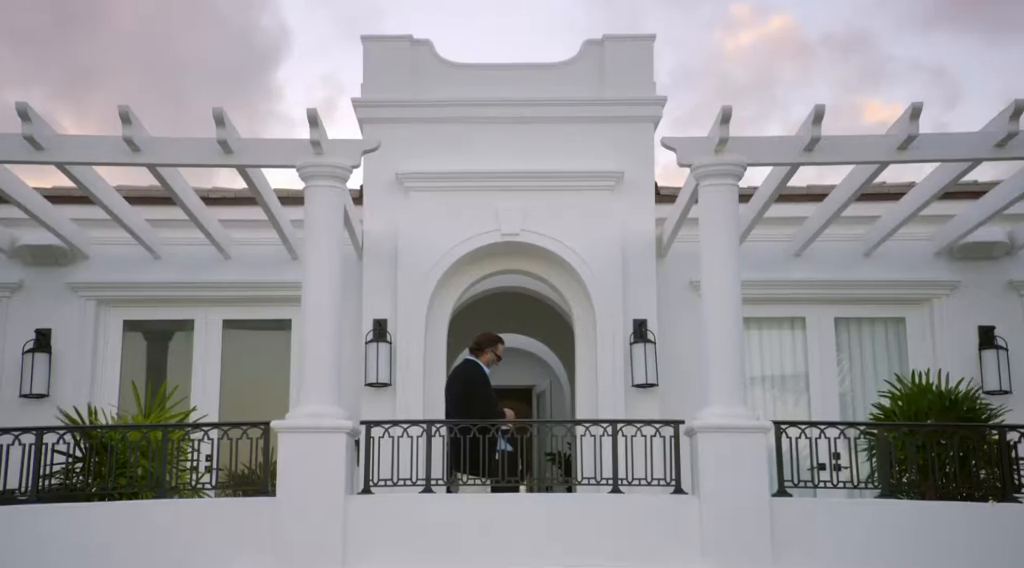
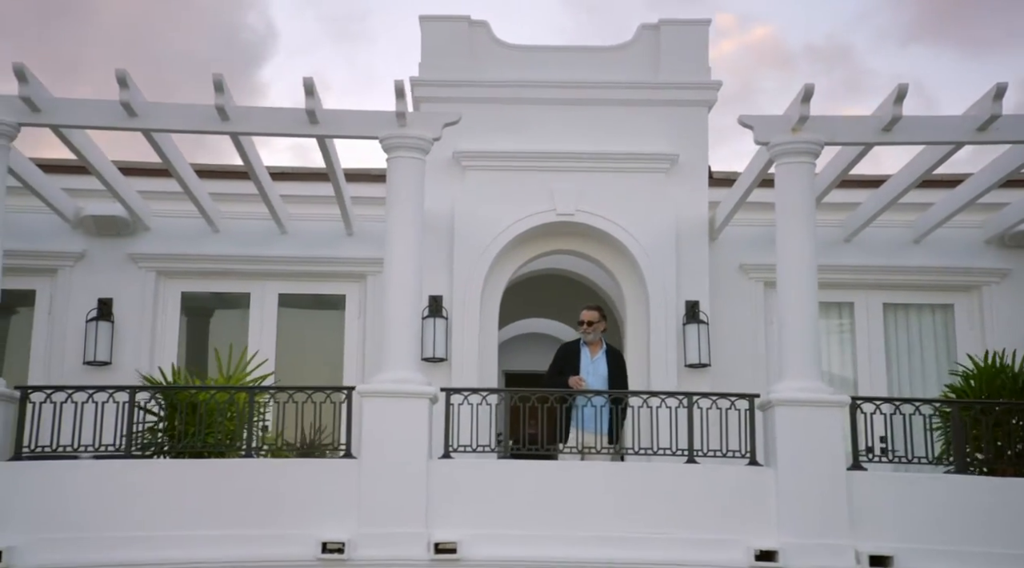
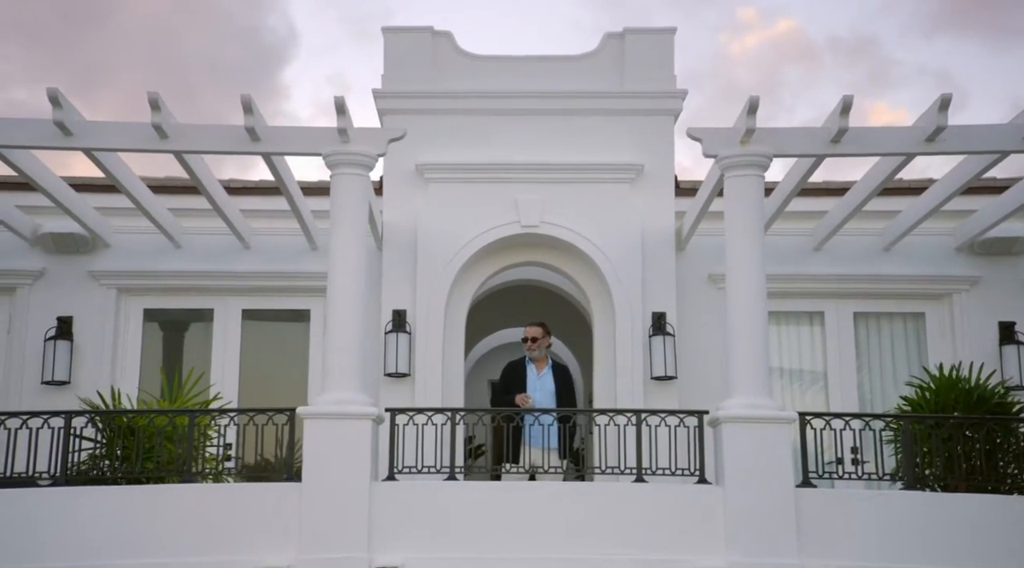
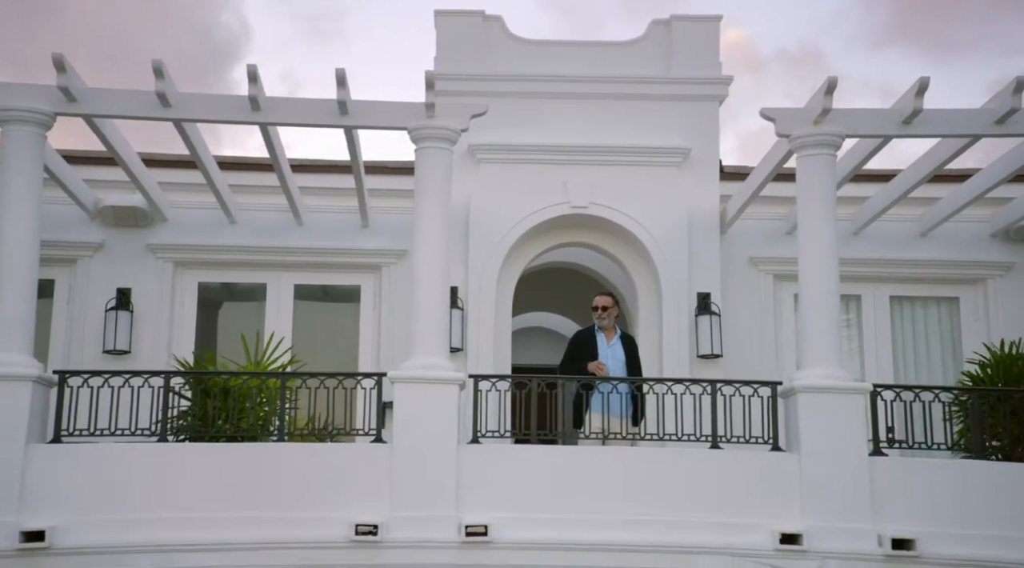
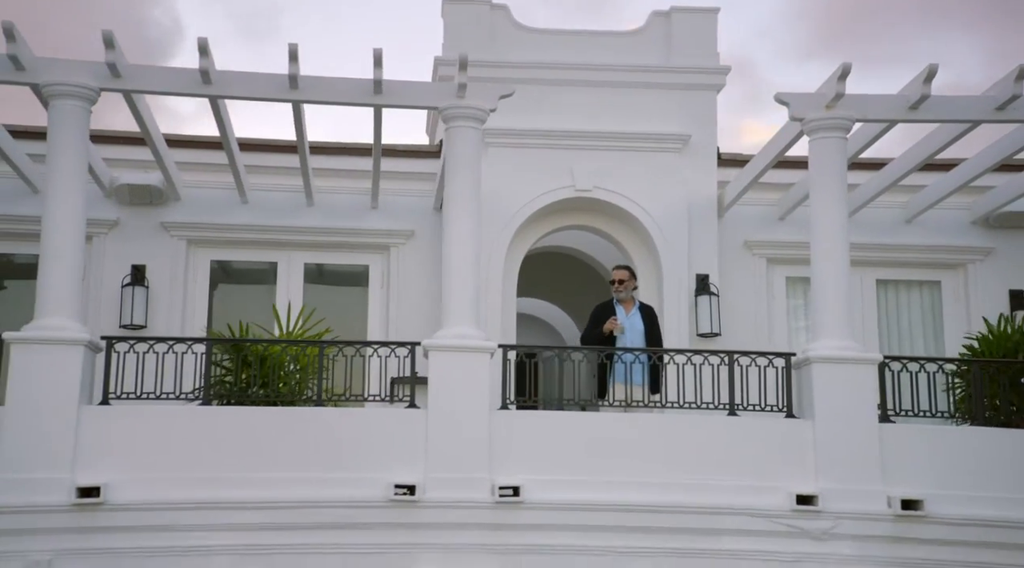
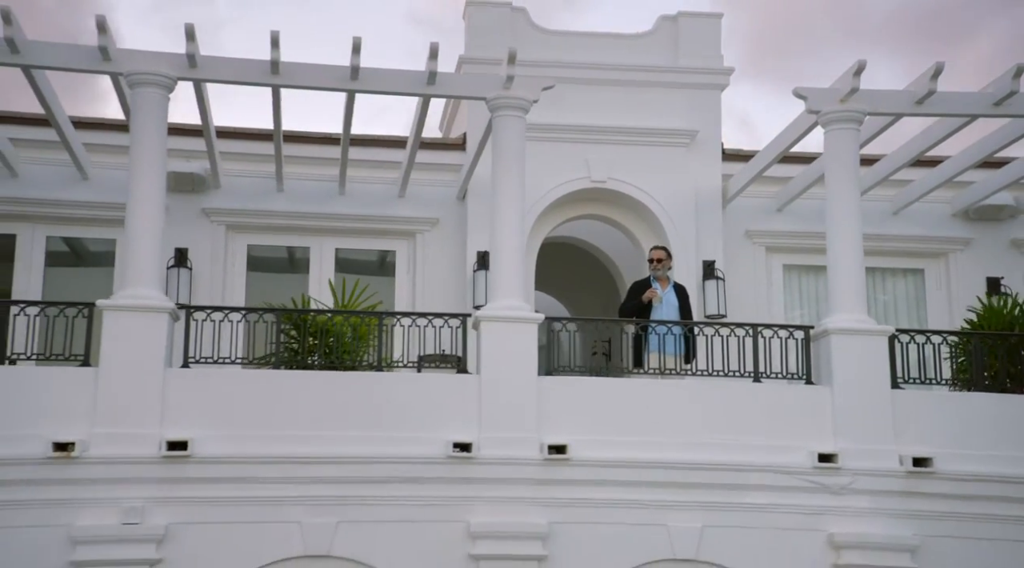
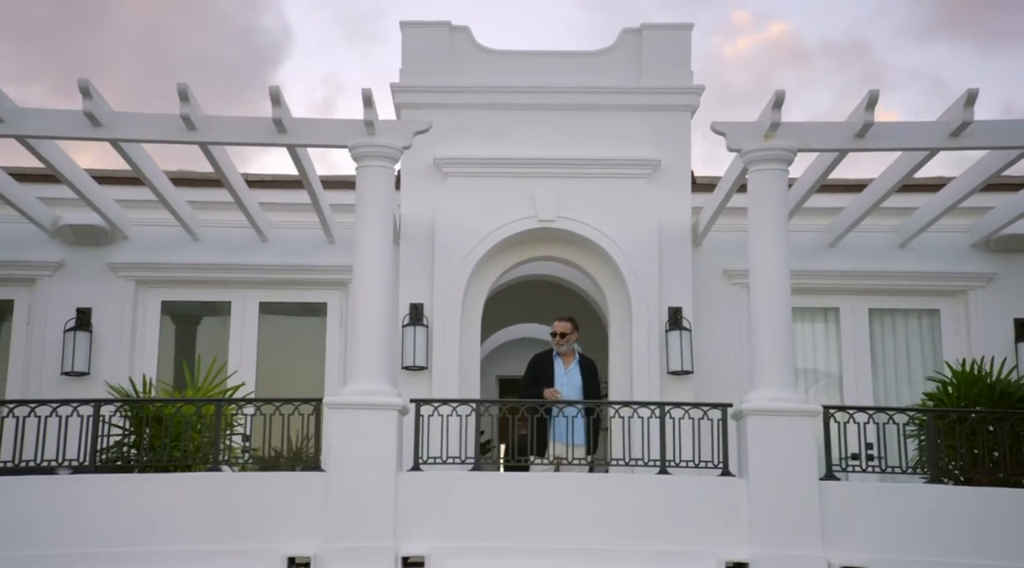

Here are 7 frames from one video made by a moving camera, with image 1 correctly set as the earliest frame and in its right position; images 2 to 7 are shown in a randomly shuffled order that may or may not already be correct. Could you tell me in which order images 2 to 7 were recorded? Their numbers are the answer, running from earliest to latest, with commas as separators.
3, 7, 2, 4, 5, 6
